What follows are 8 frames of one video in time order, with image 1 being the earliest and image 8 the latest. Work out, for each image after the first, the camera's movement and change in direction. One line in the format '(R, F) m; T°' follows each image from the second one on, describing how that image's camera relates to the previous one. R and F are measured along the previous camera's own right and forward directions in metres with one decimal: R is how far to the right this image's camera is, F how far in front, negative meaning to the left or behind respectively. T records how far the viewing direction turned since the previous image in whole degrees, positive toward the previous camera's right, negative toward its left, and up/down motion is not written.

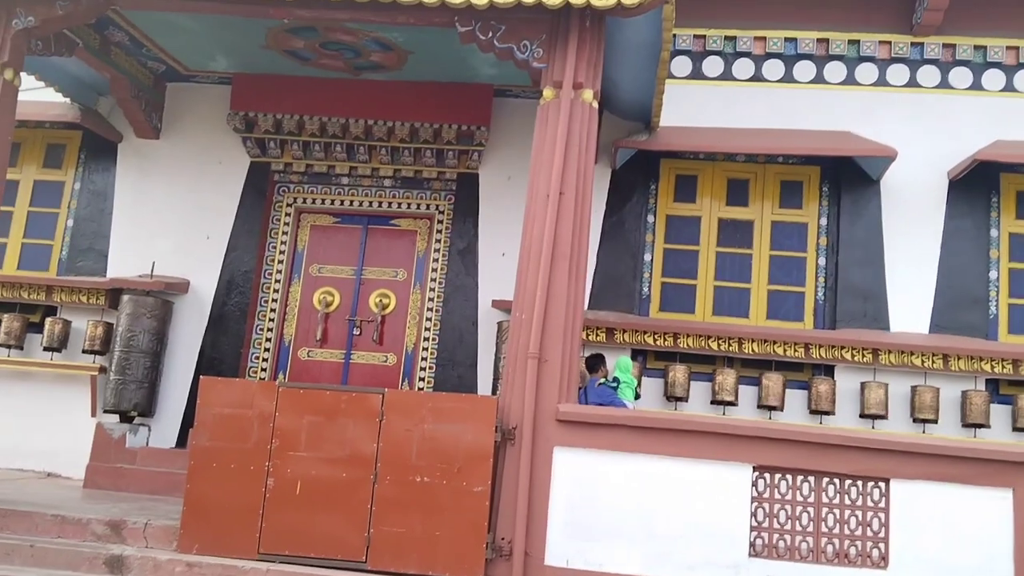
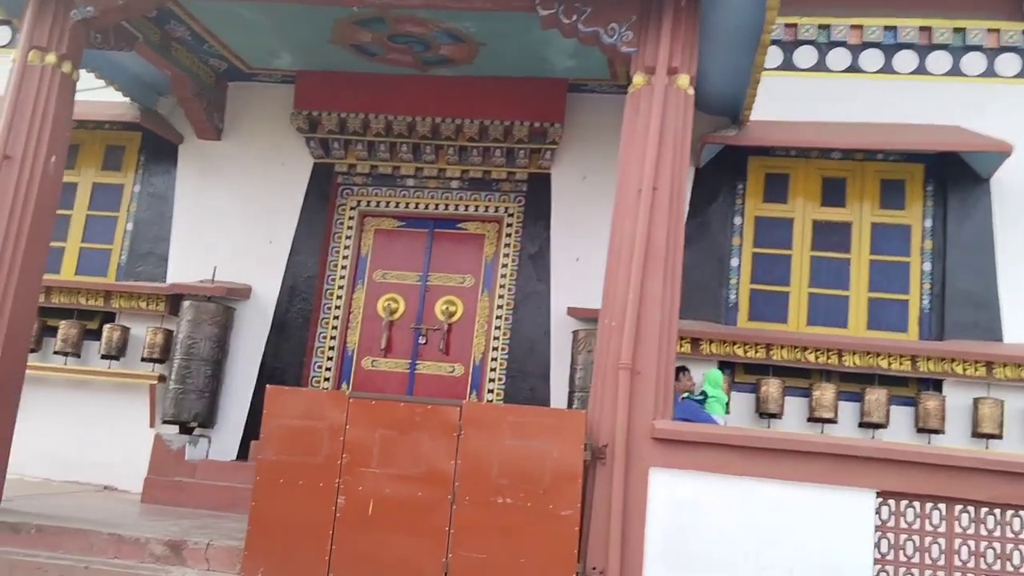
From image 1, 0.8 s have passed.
(-0.2, +0.4) m; -3°
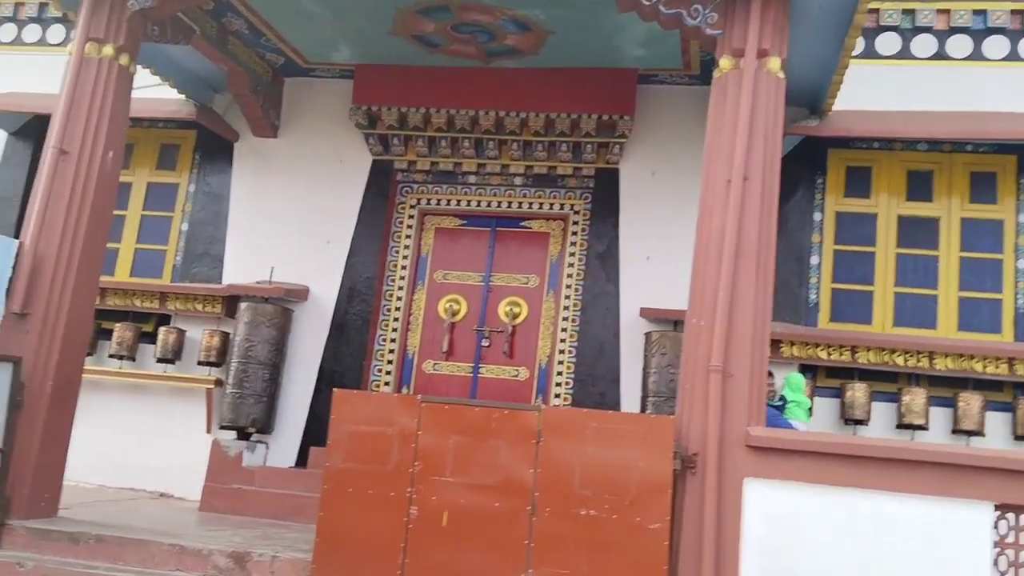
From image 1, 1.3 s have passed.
(-0.2, +0.3) m; -2°
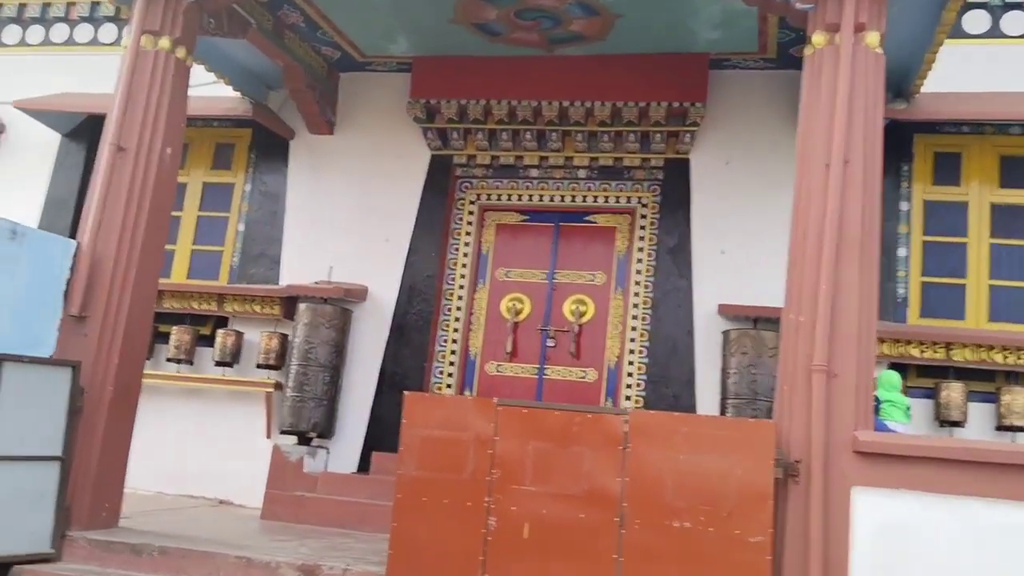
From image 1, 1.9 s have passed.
(-0.2, +0.3) m; -2°
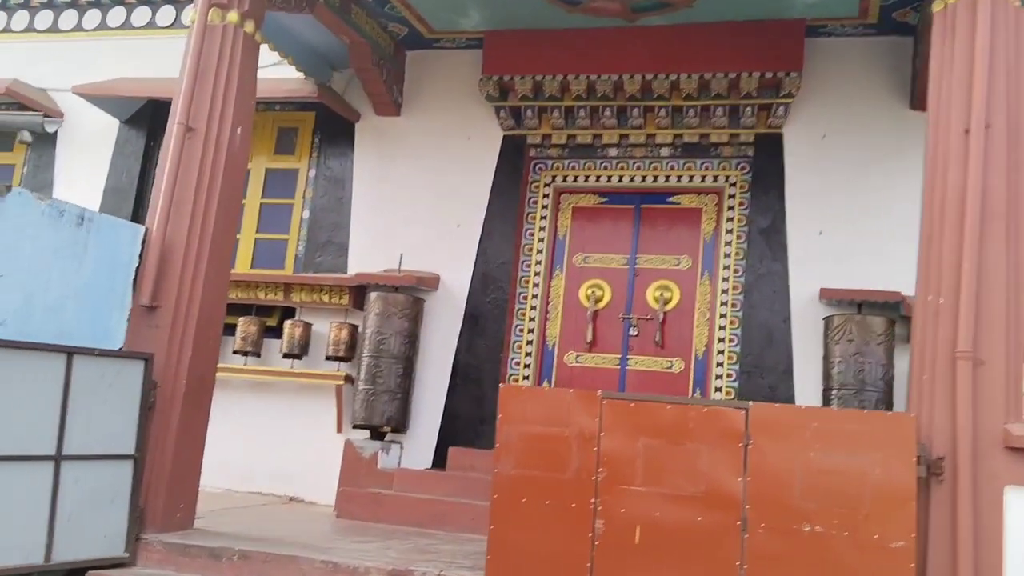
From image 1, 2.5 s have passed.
(-0.2, +0.3) m; -2°
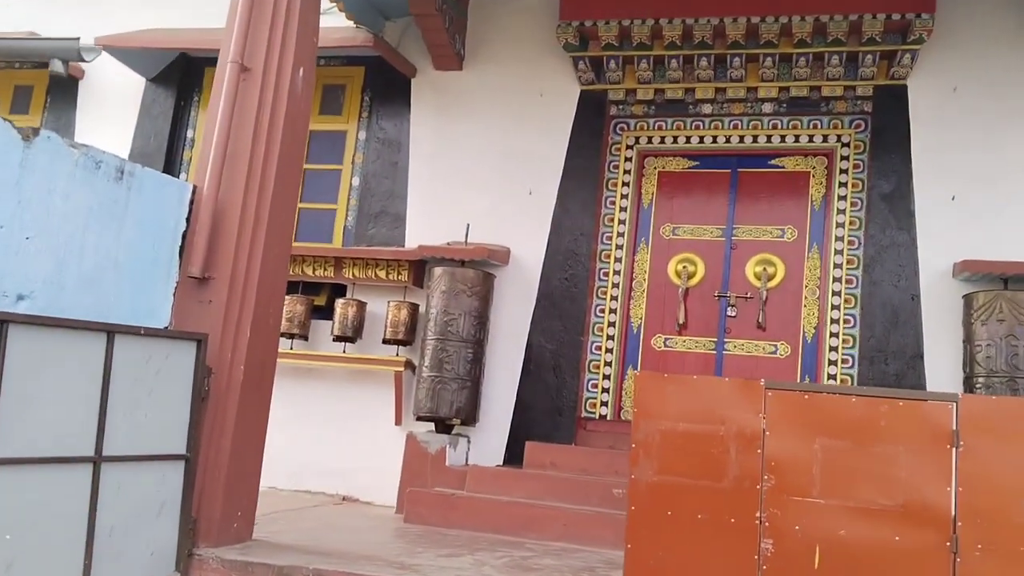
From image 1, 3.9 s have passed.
(-0.4, +0.7) m; 0°
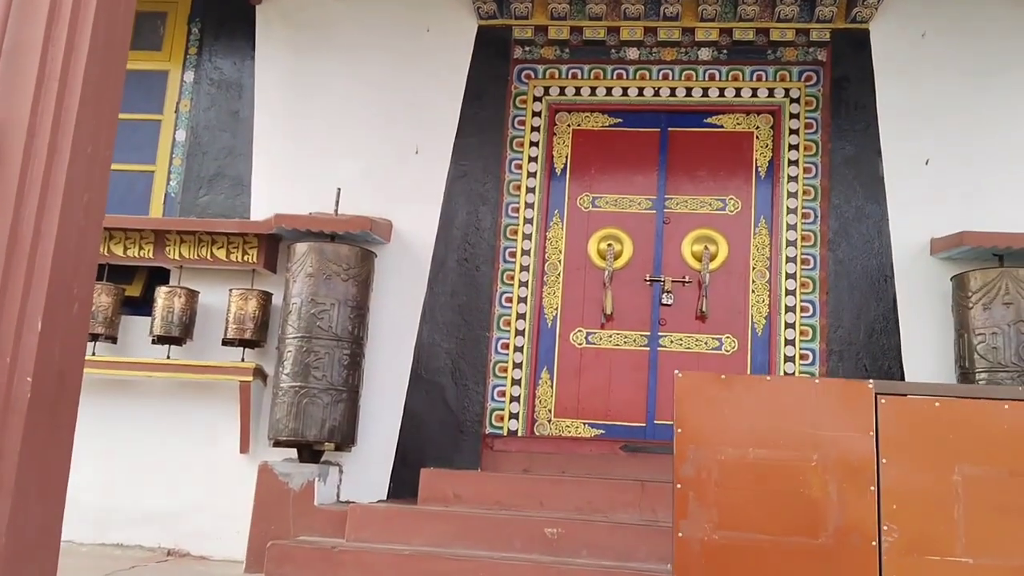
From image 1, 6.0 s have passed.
(-0.3, +1.2) m; +11°
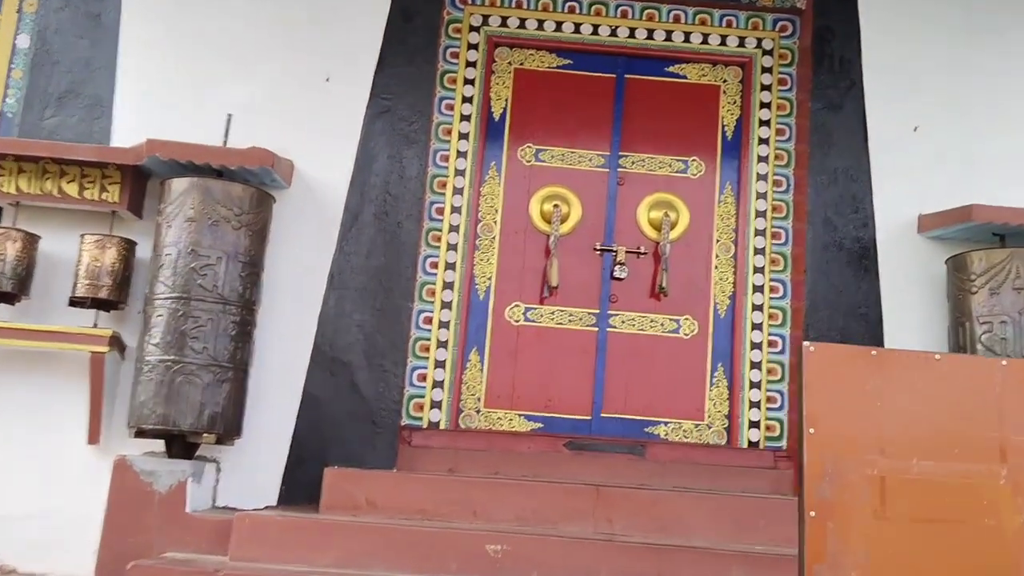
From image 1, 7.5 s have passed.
(-0.3, +0.8) m; +9°
